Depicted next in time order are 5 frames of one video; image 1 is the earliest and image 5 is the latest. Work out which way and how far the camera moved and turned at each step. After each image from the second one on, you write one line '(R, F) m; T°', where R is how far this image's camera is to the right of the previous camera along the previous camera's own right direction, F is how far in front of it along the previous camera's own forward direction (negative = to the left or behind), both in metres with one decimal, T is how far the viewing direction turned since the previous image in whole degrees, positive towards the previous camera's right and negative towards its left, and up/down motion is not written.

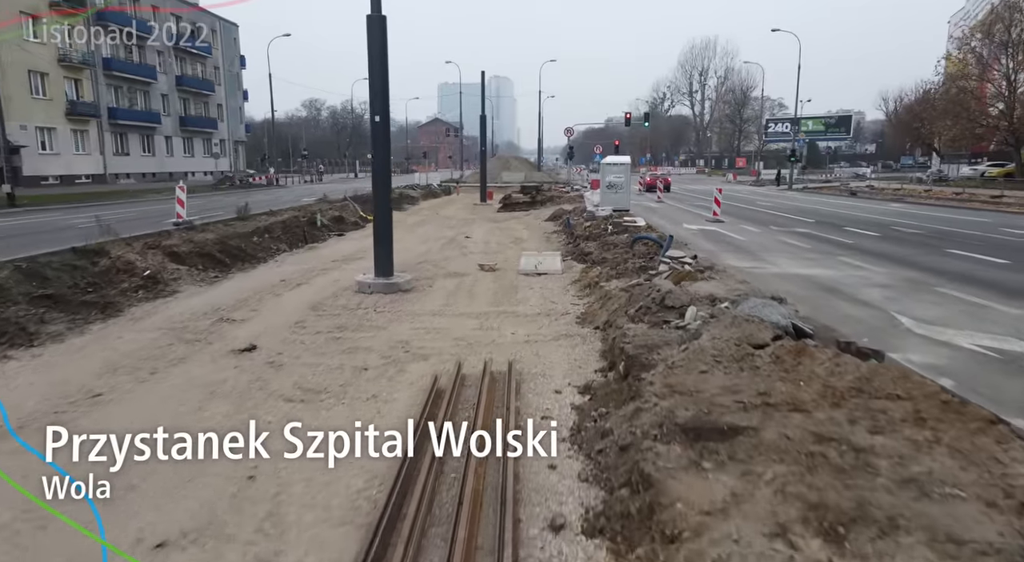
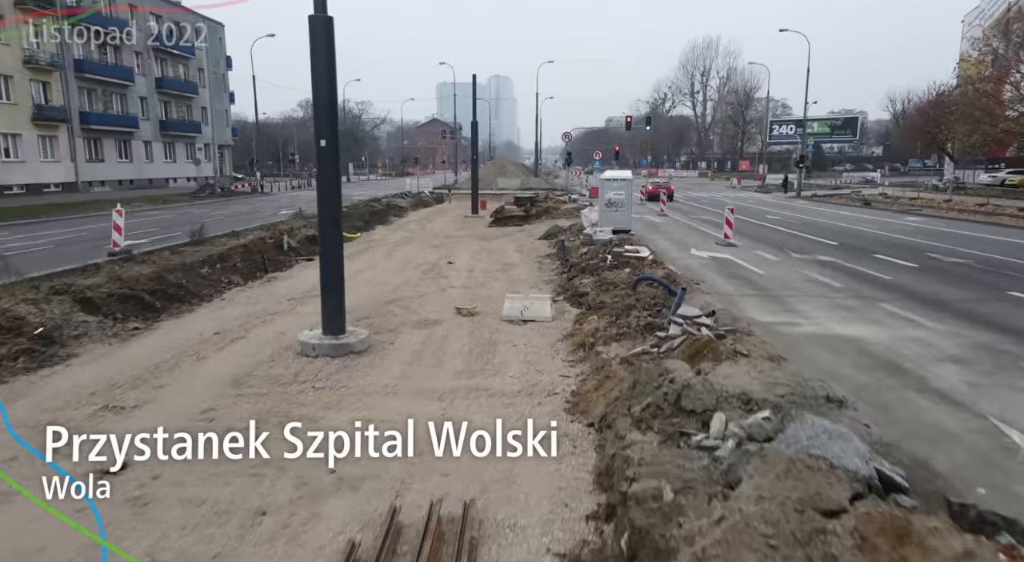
(+0.3, +2.1) m; 0°
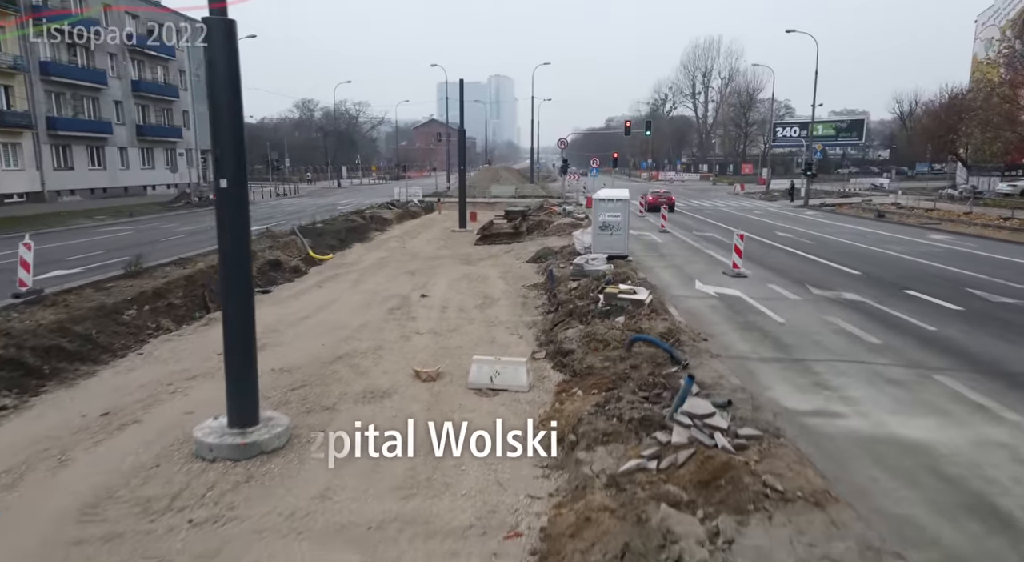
(+0.4, +2.1) m; 0°
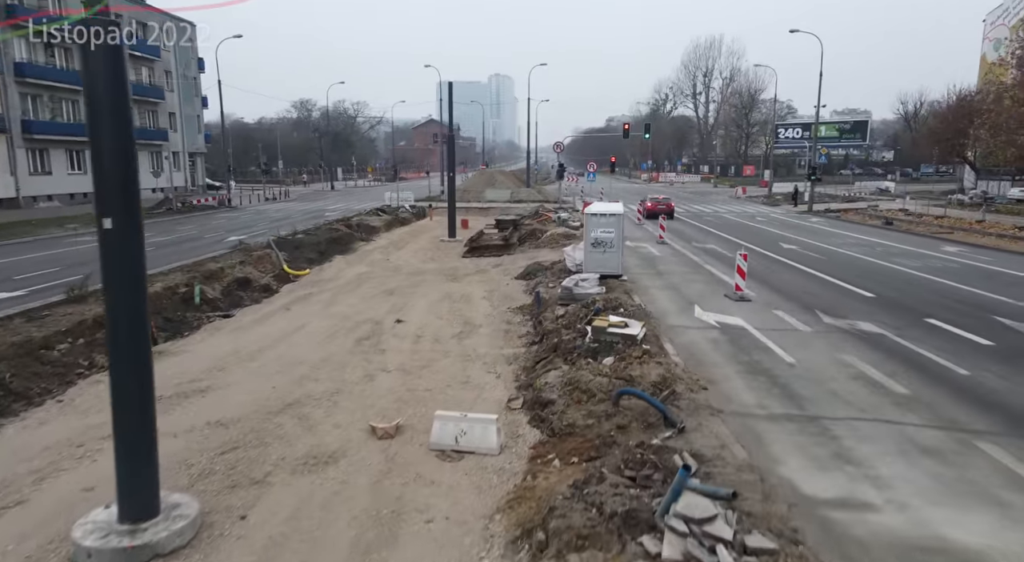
(+0.4, +1.3) m; 0°
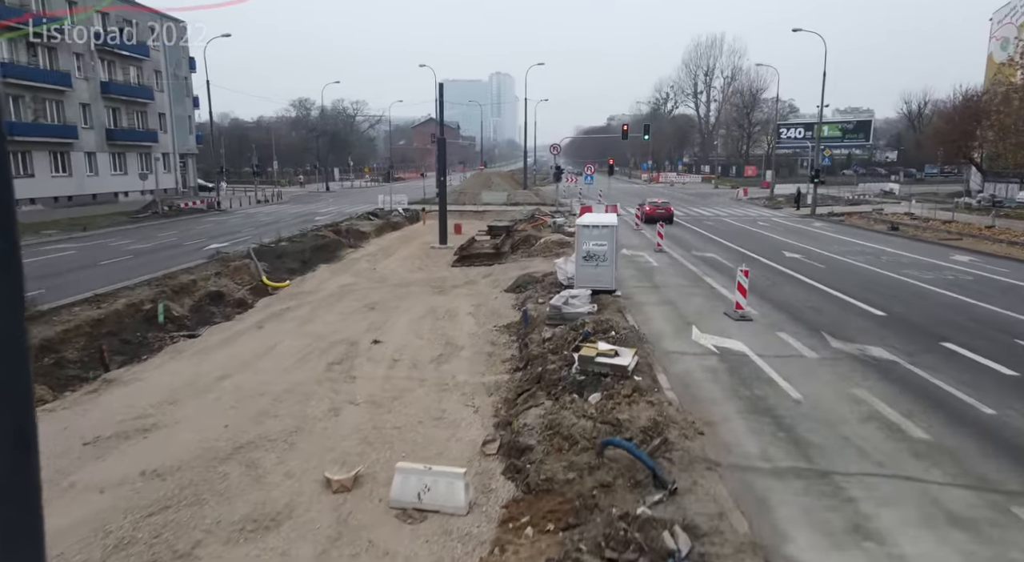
(+0.3, +1.0) m; 0°
